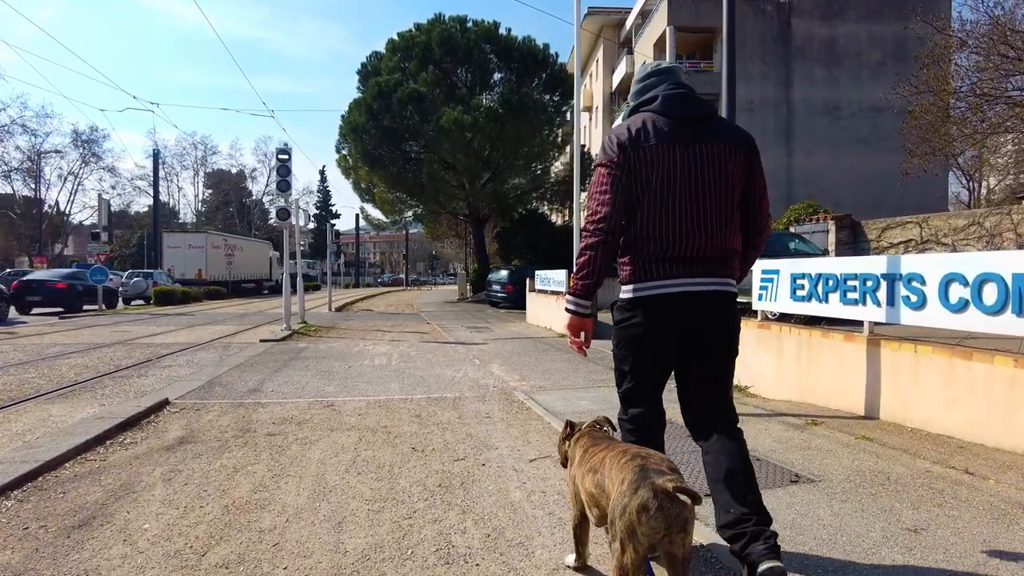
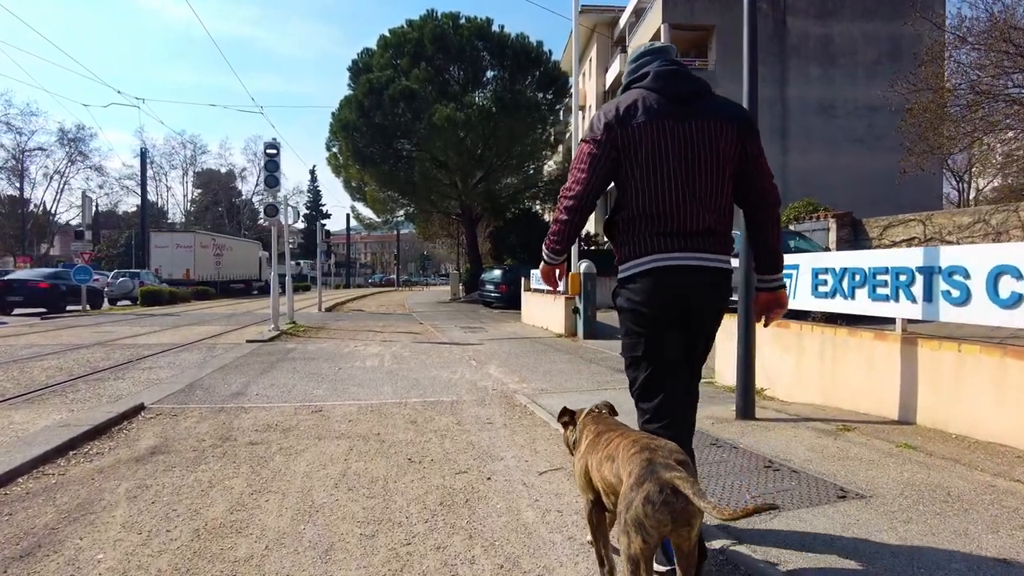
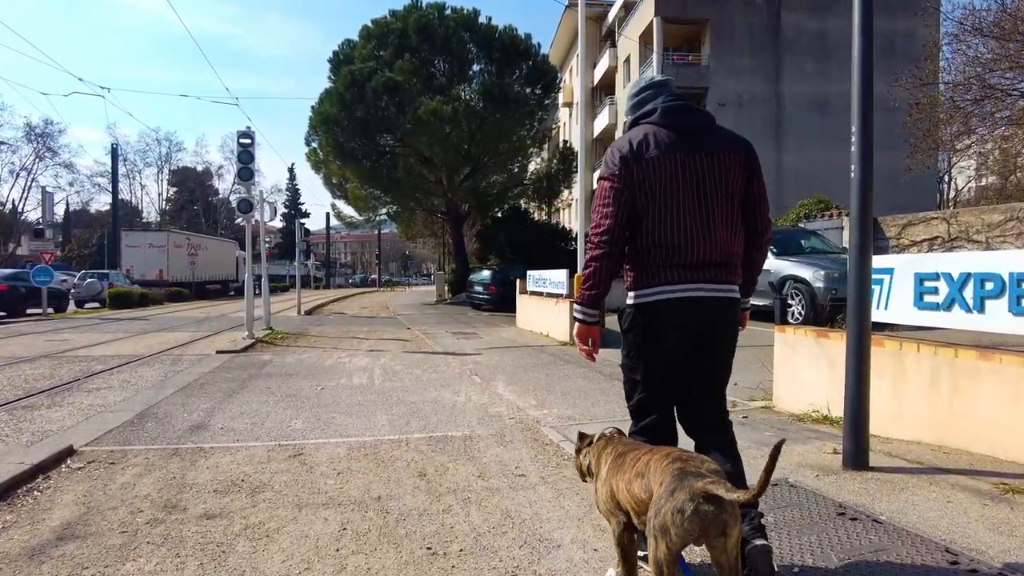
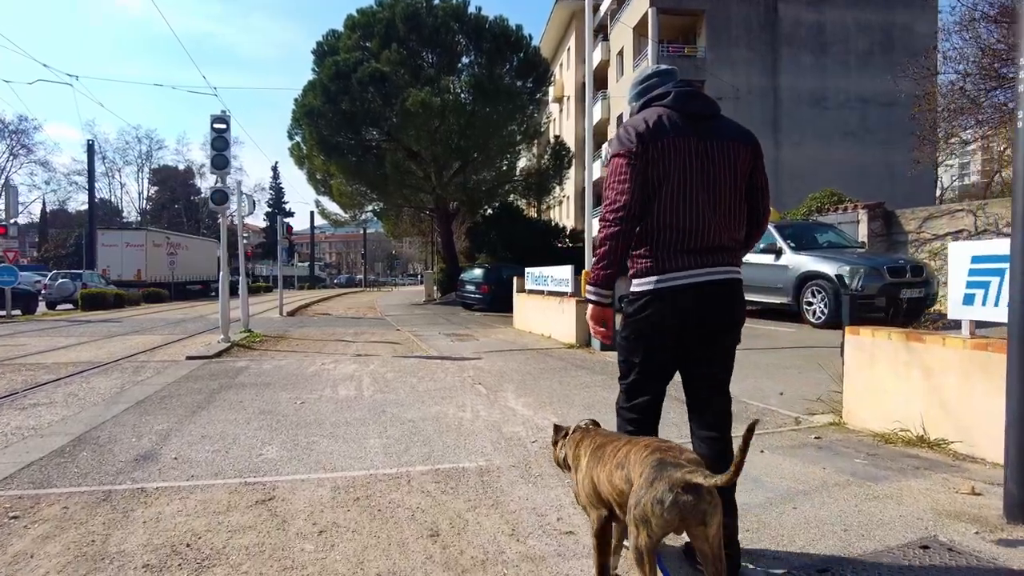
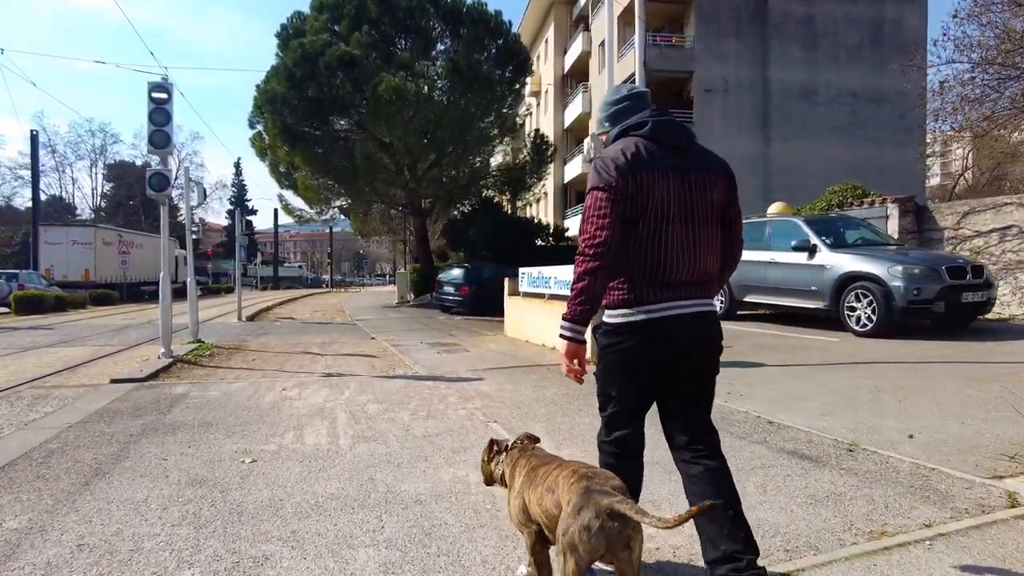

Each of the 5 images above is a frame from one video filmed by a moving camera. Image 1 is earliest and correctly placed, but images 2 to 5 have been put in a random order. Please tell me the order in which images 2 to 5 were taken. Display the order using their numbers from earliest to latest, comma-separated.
2, 3, 4, 5
